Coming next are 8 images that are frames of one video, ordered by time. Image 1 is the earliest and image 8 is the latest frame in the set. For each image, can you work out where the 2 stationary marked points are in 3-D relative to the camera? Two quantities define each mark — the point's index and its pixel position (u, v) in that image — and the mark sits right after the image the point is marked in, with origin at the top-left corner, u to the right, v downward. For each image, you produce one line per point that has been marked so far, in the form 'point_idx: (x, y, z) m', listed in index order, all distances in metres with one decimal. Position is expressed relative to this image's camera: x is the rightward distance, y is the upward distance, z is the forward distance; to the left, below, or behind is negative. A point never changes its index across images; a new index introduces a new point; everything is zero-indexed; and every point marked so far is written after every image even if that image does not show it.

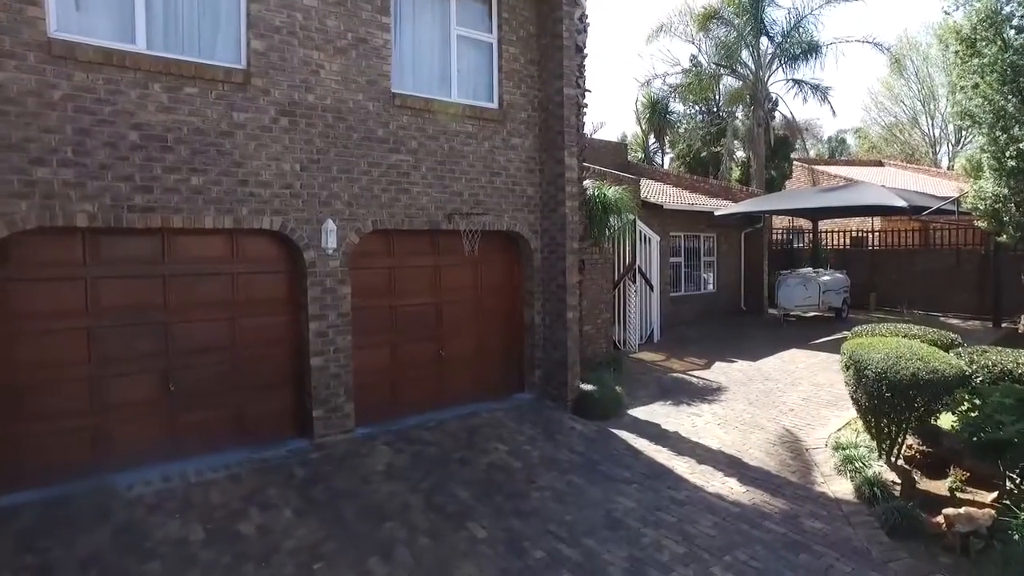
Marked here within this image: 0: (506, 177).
0: (-0.1, +1.7, +8.8) m
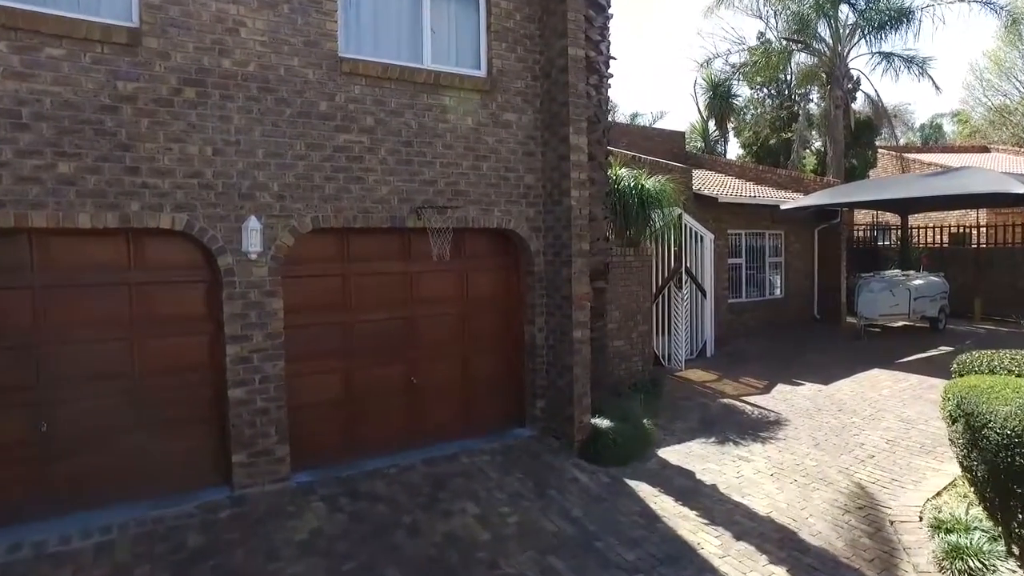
0: (-0.2, +1.5, +7.1) m
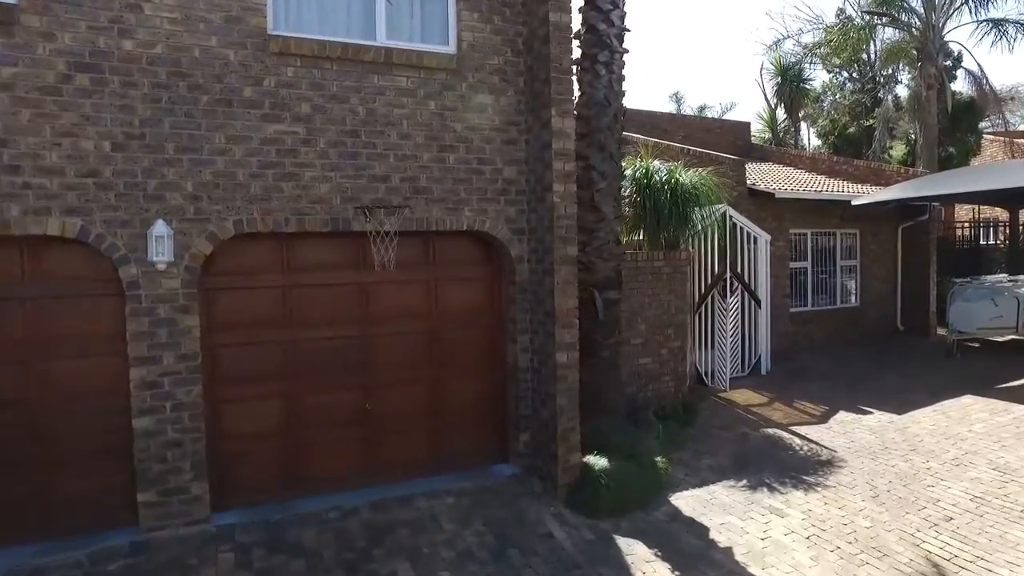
0: (-0.5, +1.4, +6.0) m
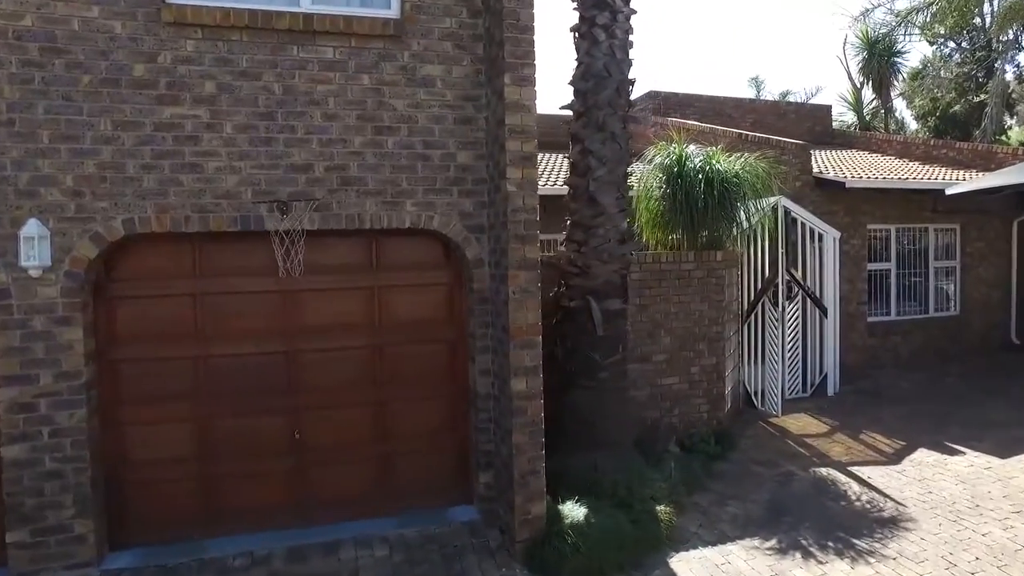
0: (-0.9, +1.3, +5.0) m
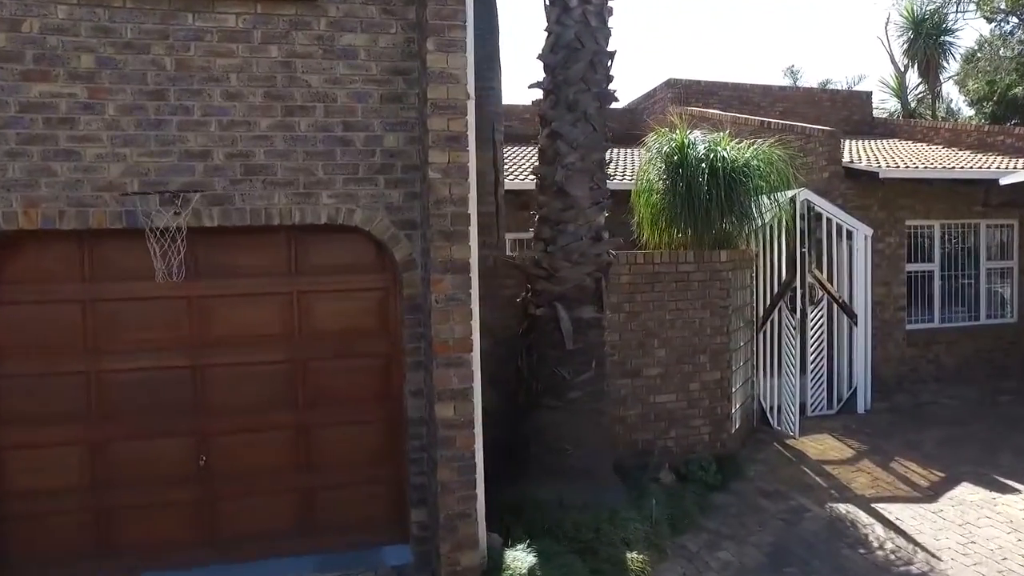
0: (-1.4, +1.3, +4.3) m
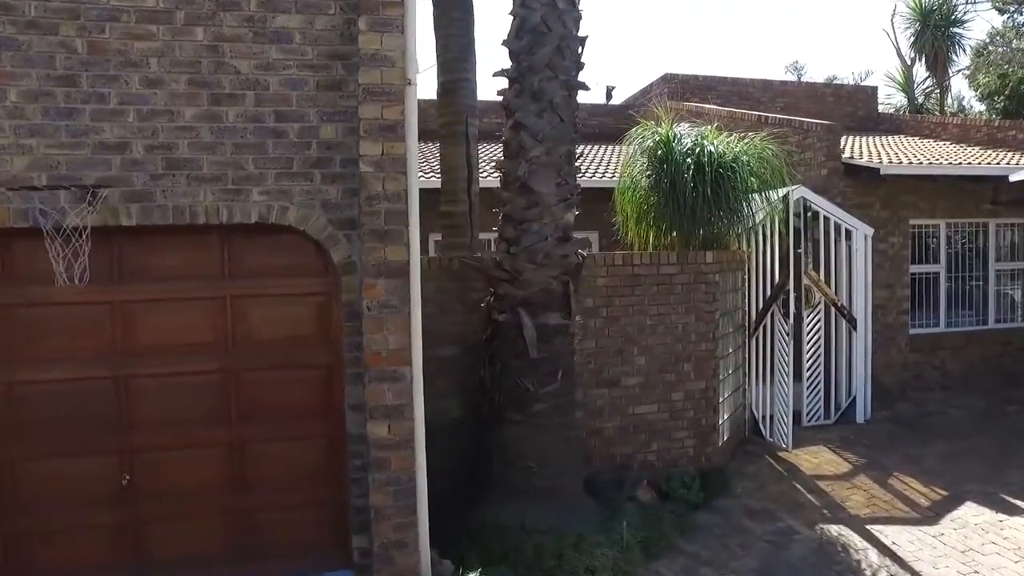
0: (-1.7, +1.2, +3.9) m
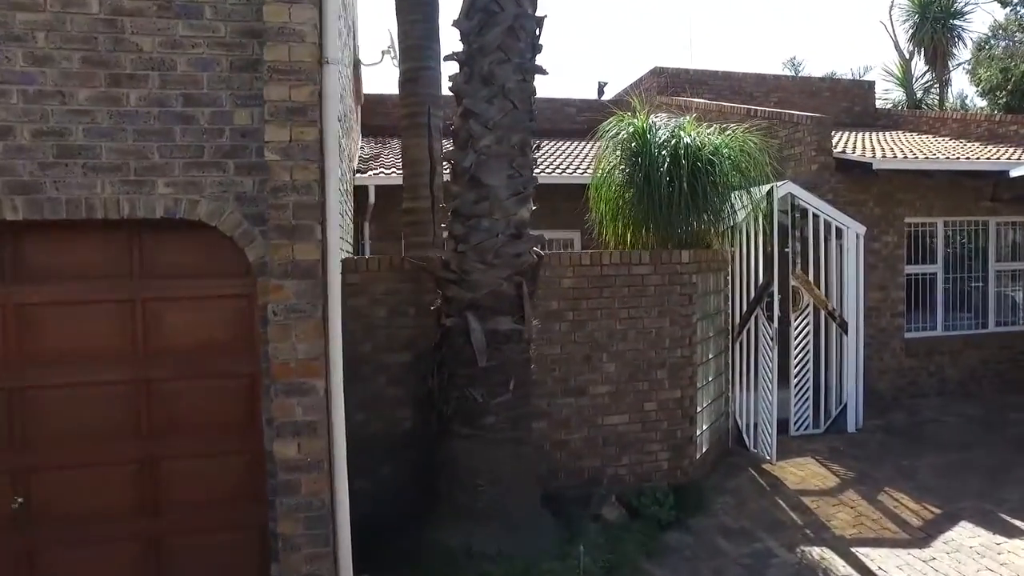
0: (-2.1, +1.2, +3.6) m
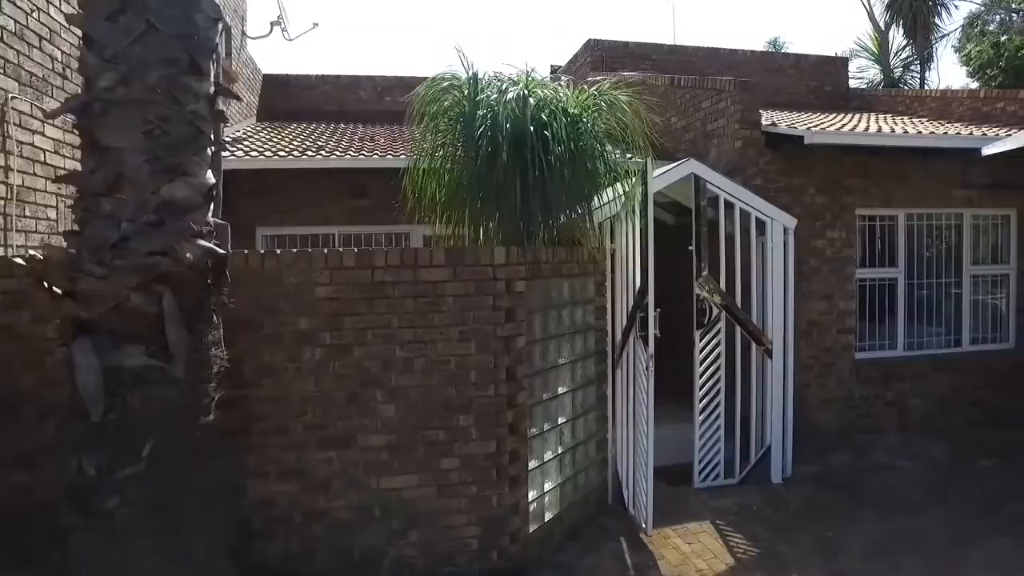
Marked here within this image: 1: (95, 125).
0: (-4.0, +1.2, +2.0) m
1: (-2.1, +0.8, +2.9) m
